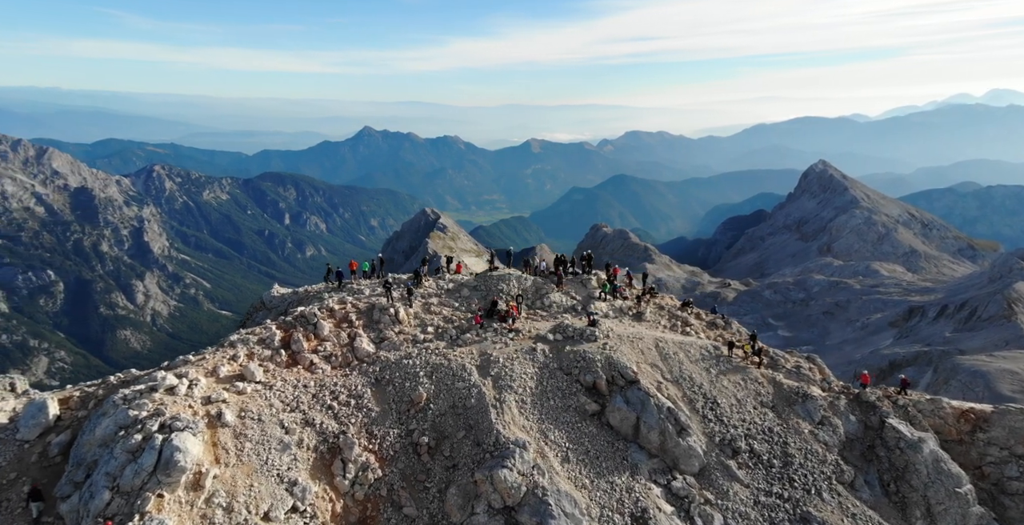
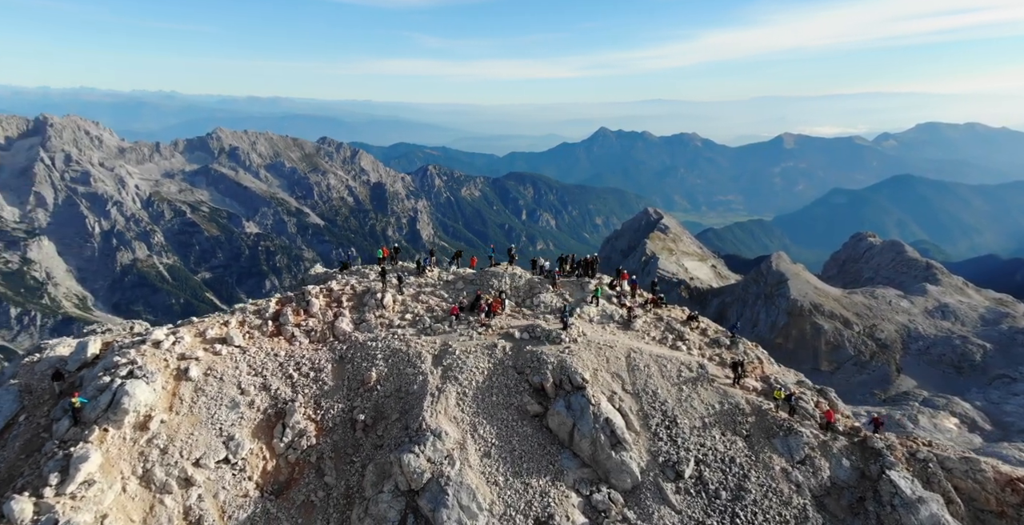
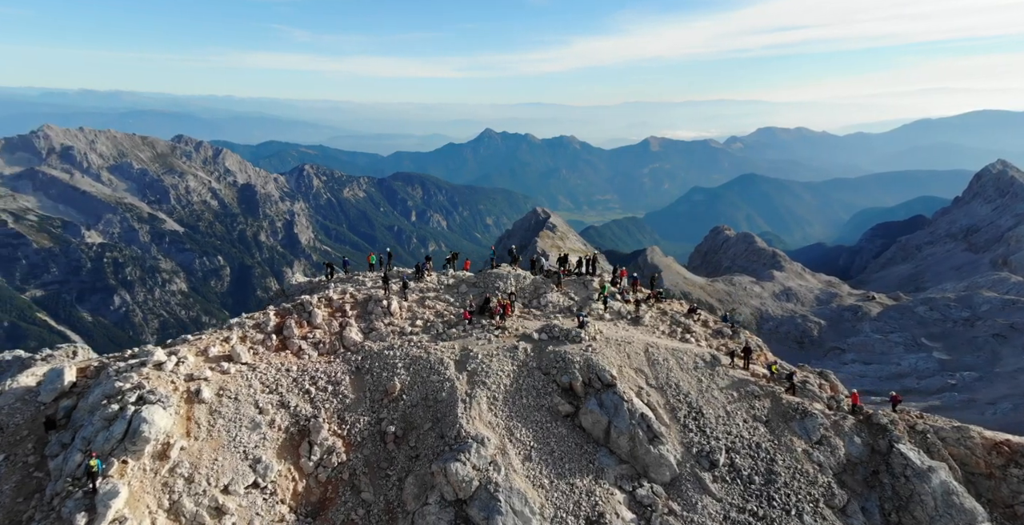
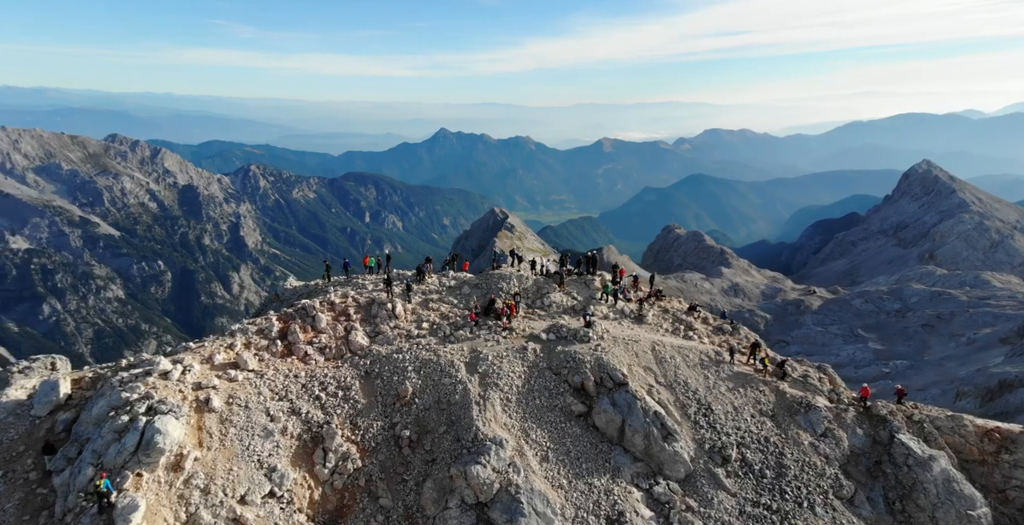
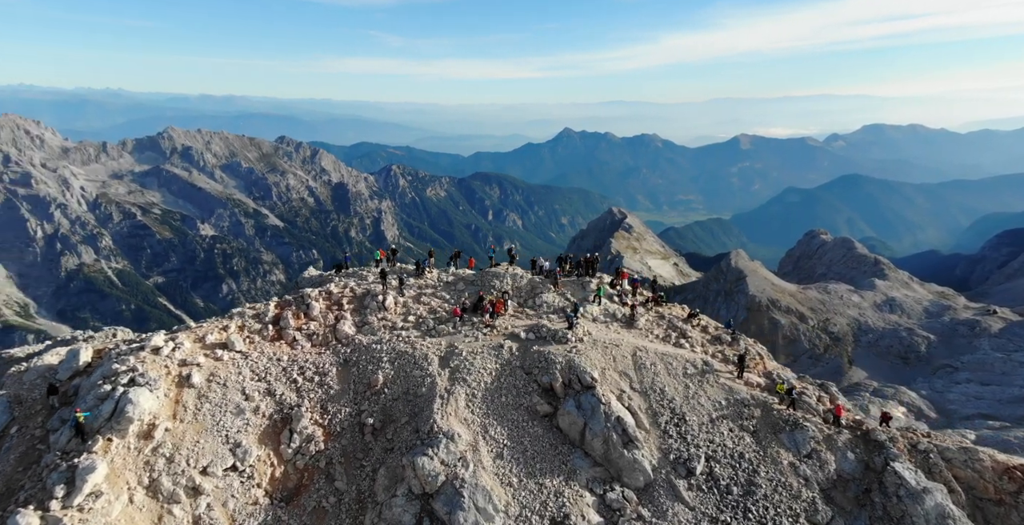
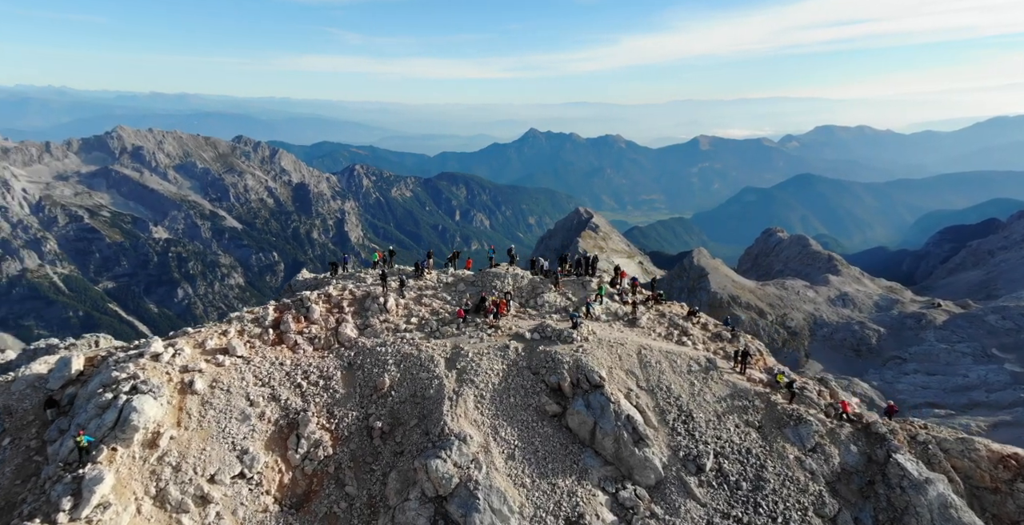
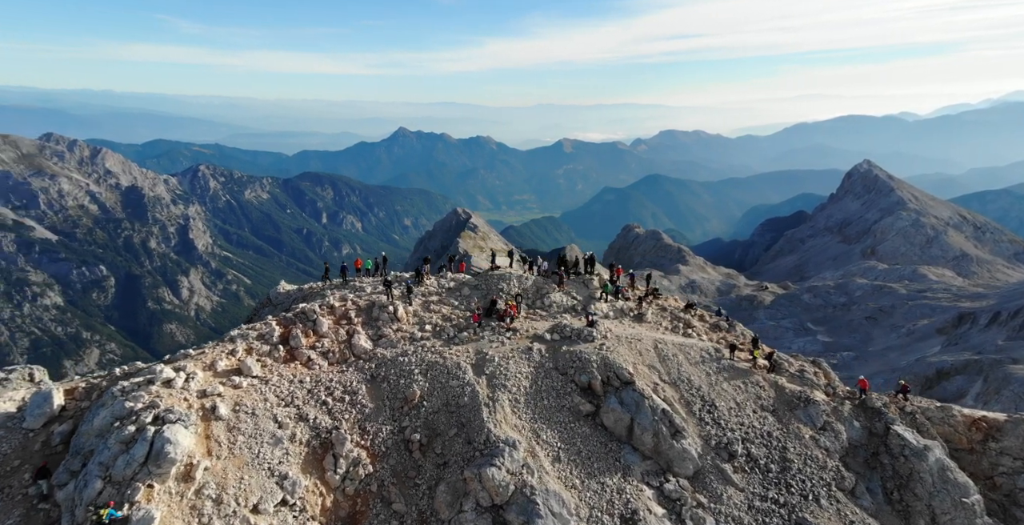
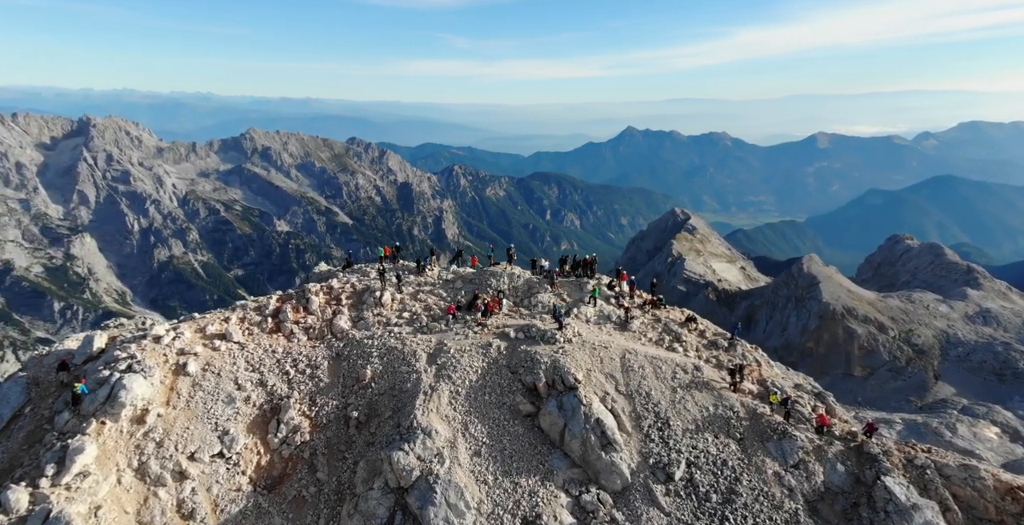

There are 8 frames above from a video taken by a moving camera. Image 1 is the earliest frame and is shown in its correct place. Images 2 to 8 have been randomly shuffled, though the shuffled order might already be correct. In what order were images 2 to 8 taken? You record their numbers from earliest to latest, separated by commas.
7, 4, 3, 6, 5, 2, 8
